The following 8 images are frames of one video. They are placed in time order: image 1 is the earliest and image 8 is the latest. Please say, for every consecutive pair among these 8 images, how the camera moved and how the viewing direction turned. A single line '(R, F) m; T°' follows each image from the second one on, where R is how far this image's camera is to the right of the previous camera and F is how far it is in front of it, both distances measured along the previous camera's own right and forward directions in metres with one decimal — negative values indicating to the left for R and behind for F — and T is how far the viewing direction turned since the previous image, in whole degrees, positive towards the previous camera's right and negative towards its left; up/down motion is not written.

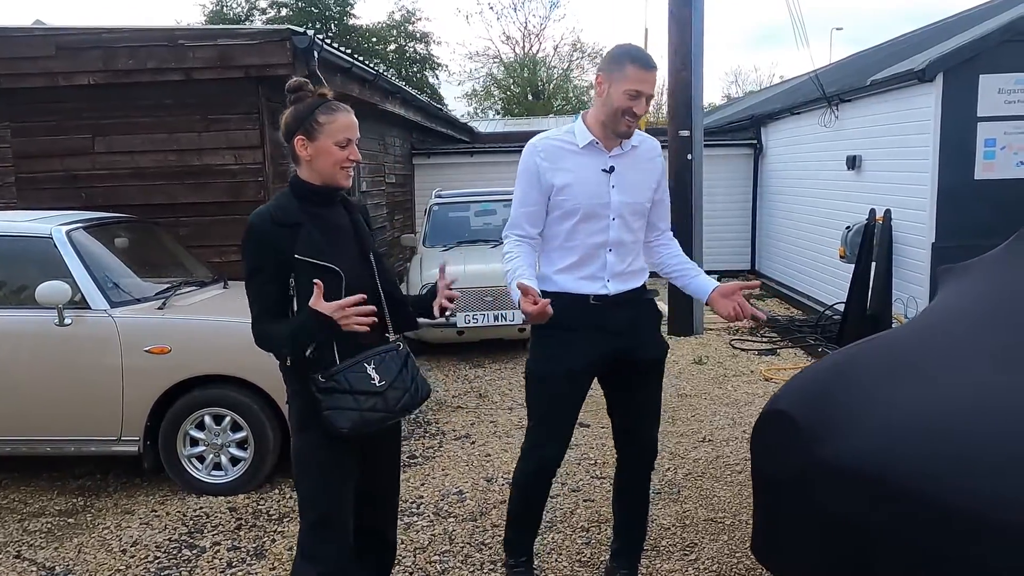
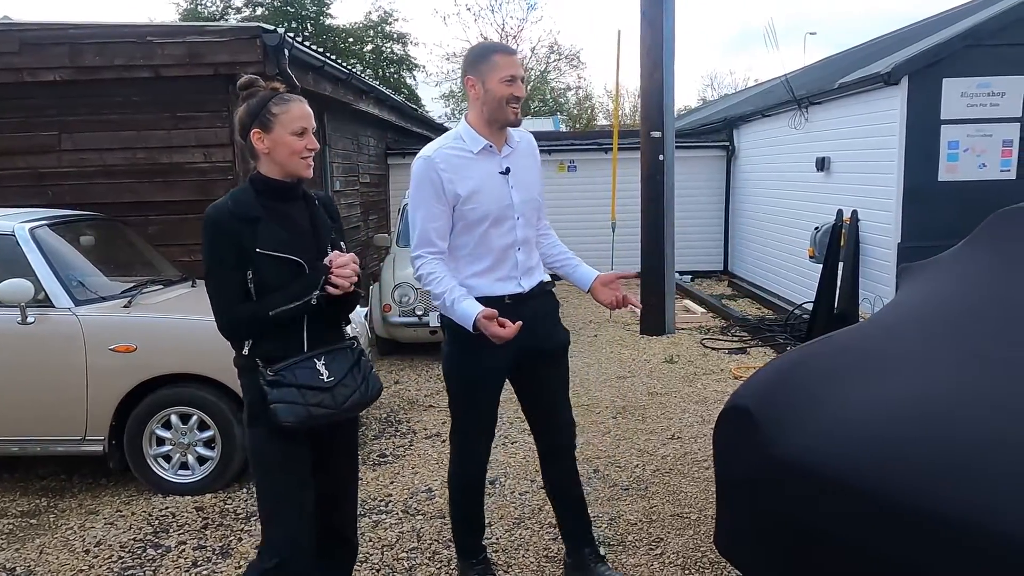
(0.0, 0.0) m; +2°
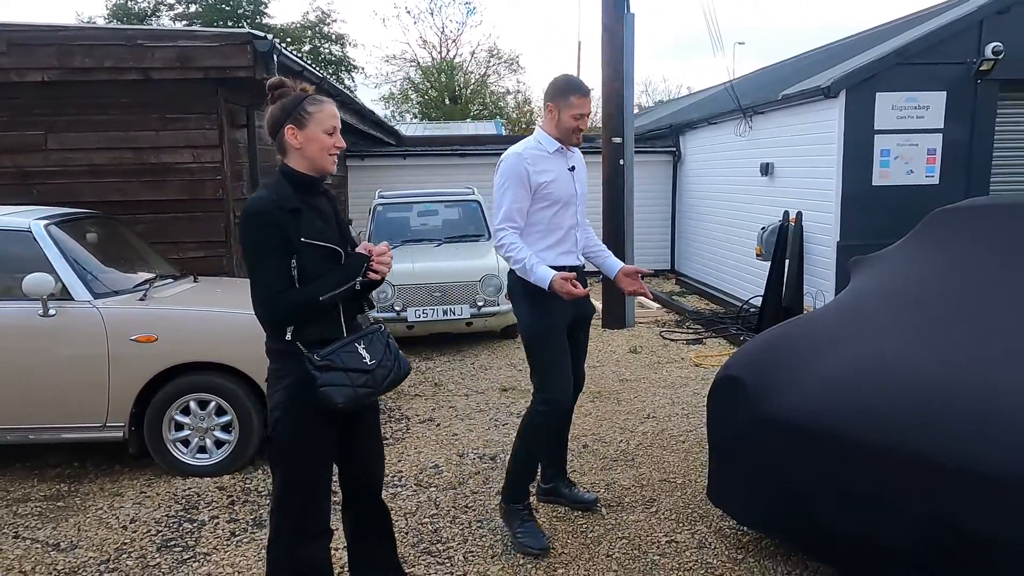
(-0.3, -0.3) m; +5°
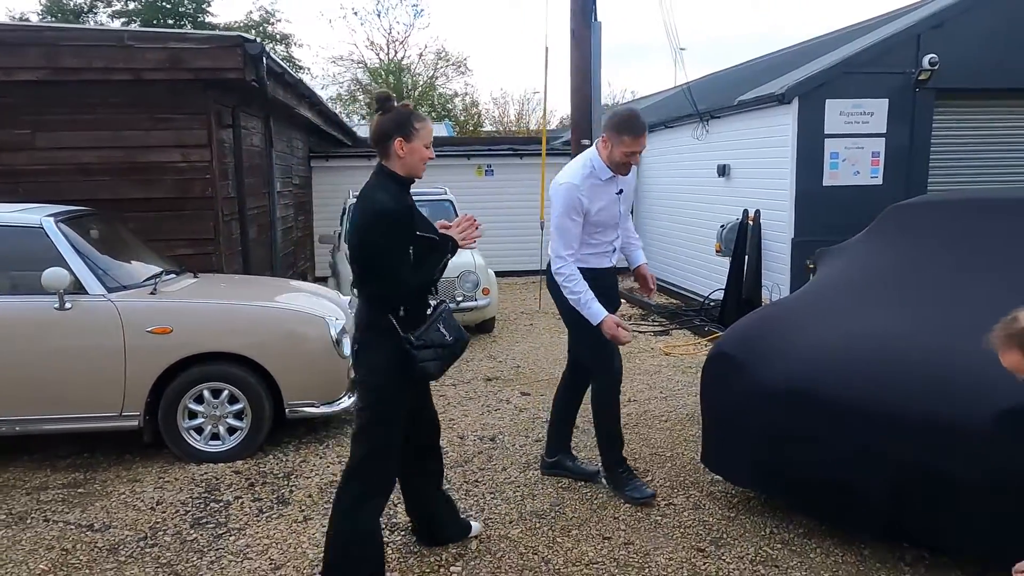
(-0.3, -0.3) m; +4°
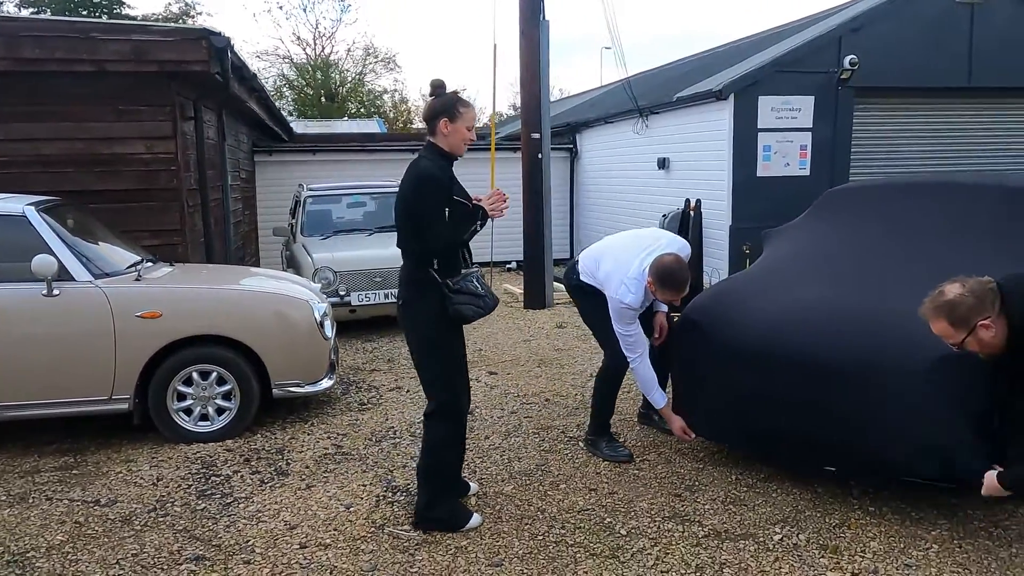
(-0.3, -0.3) m; +5°
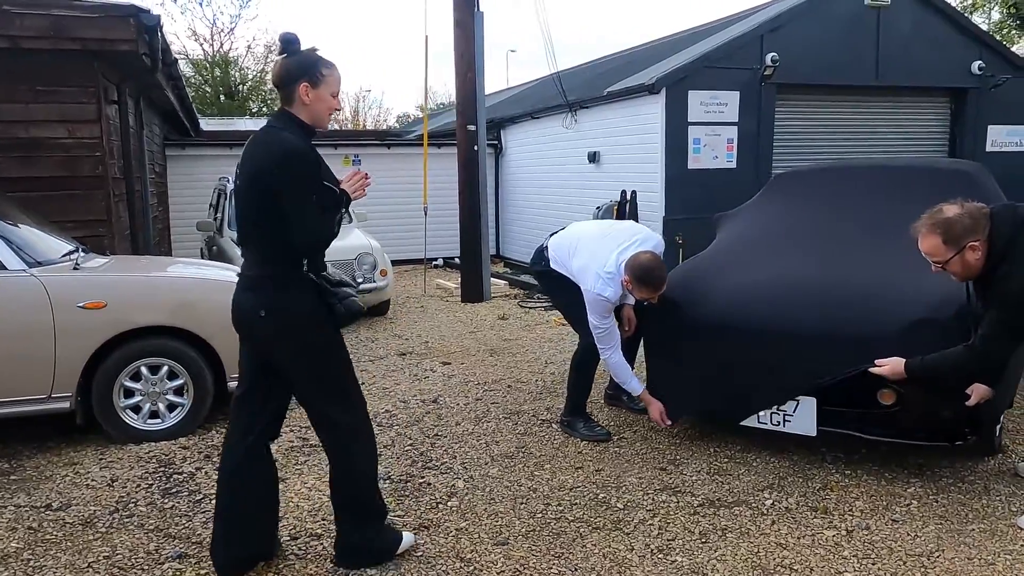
(-0.3, +0.1) m; +7°
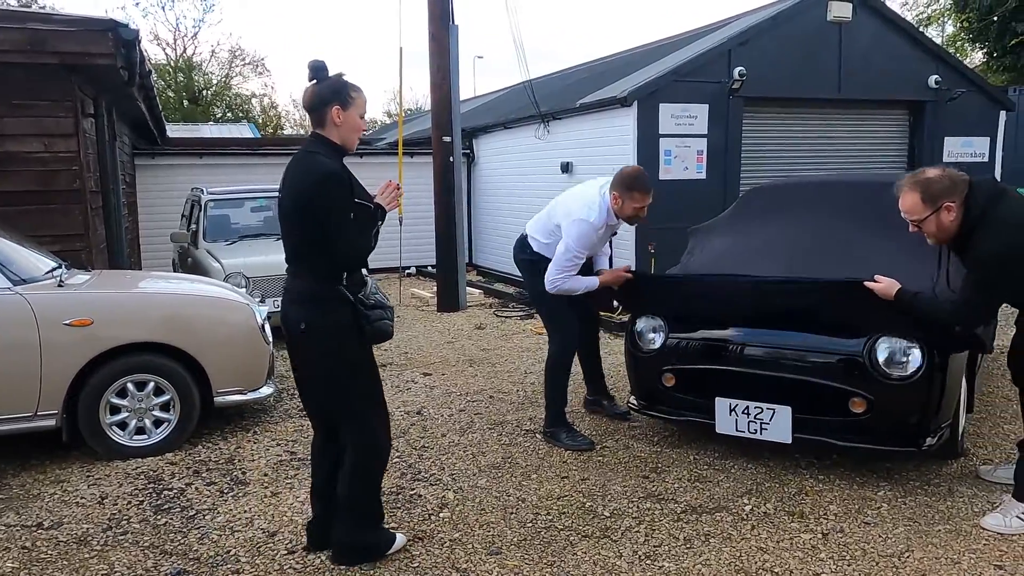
(-0.1, -0.1) m; +2°
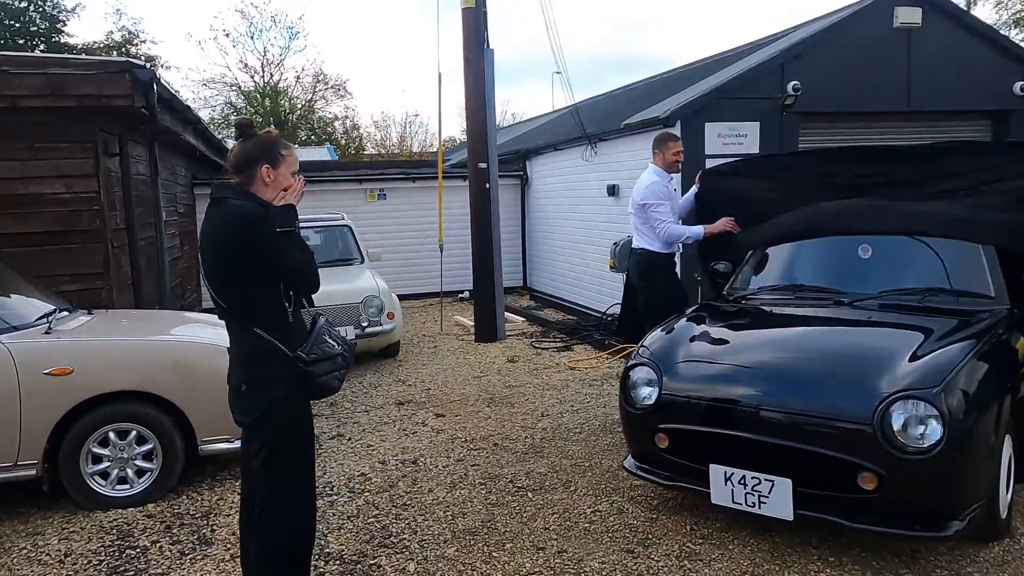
(+0.5, +0.3) m; -6°
